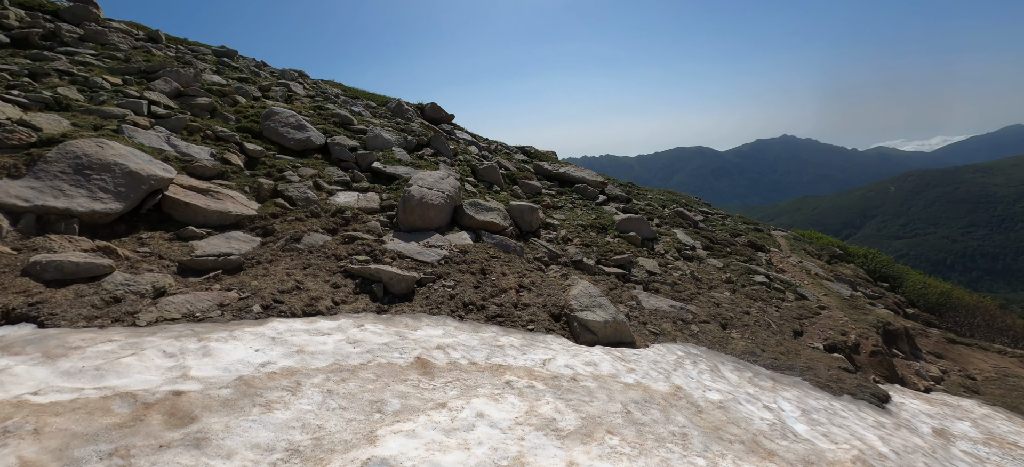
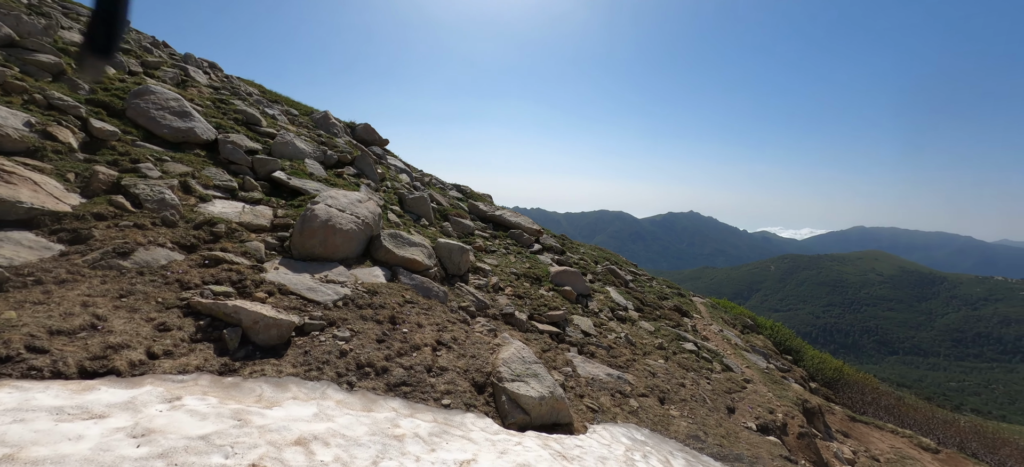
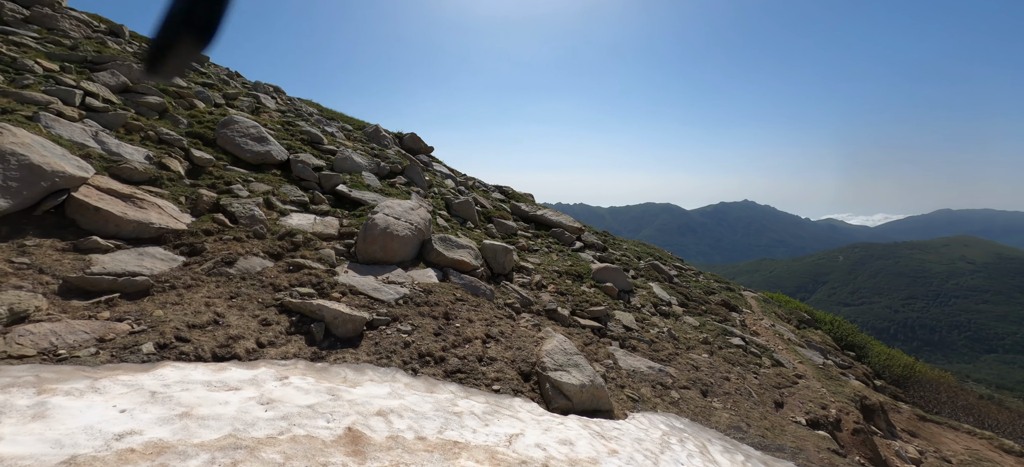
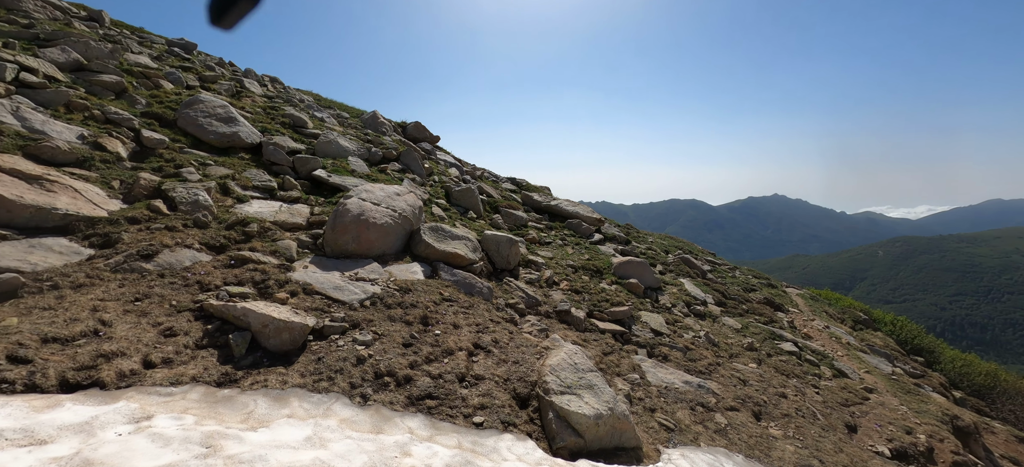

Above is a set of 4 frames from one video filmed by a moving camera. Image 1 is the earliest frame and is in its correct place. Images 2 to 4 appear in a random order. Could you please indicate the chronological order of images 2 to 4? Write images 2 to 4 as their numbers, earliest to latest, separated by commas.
3, 2, 4
